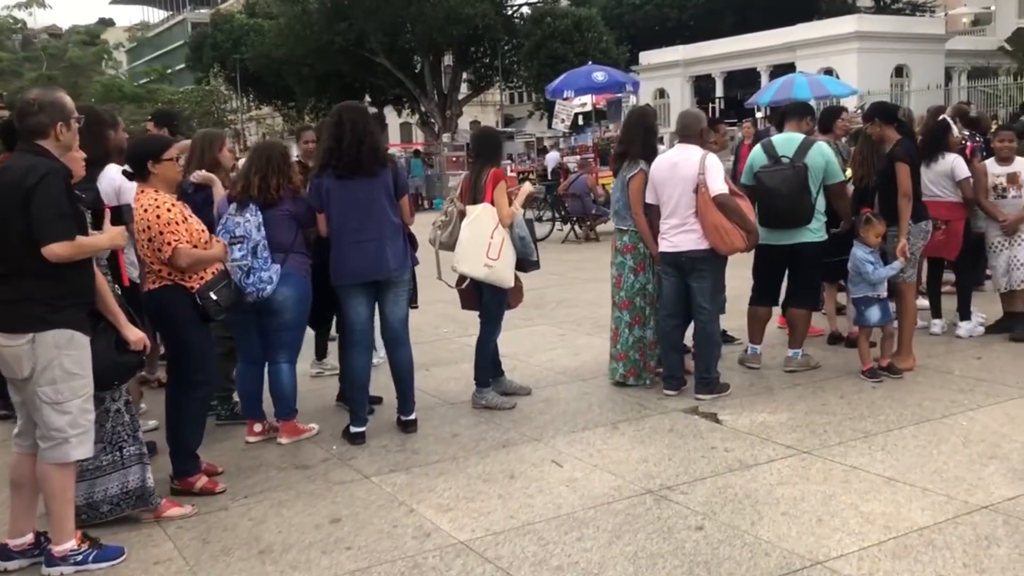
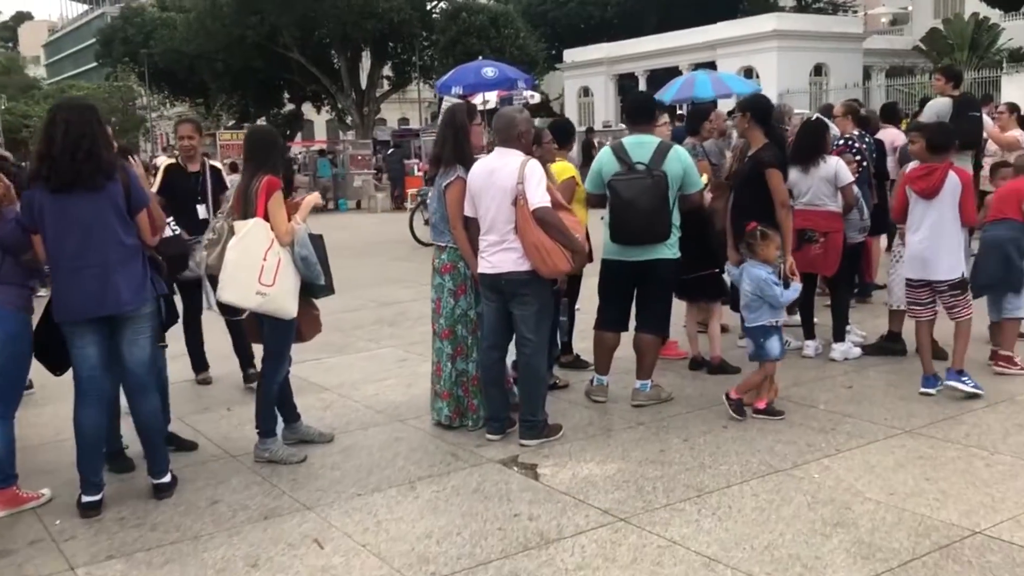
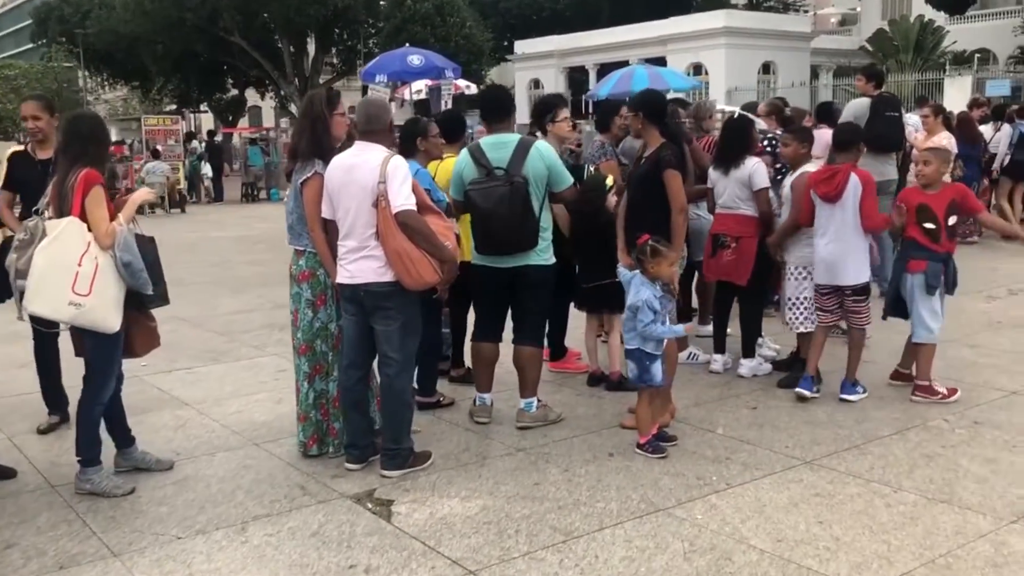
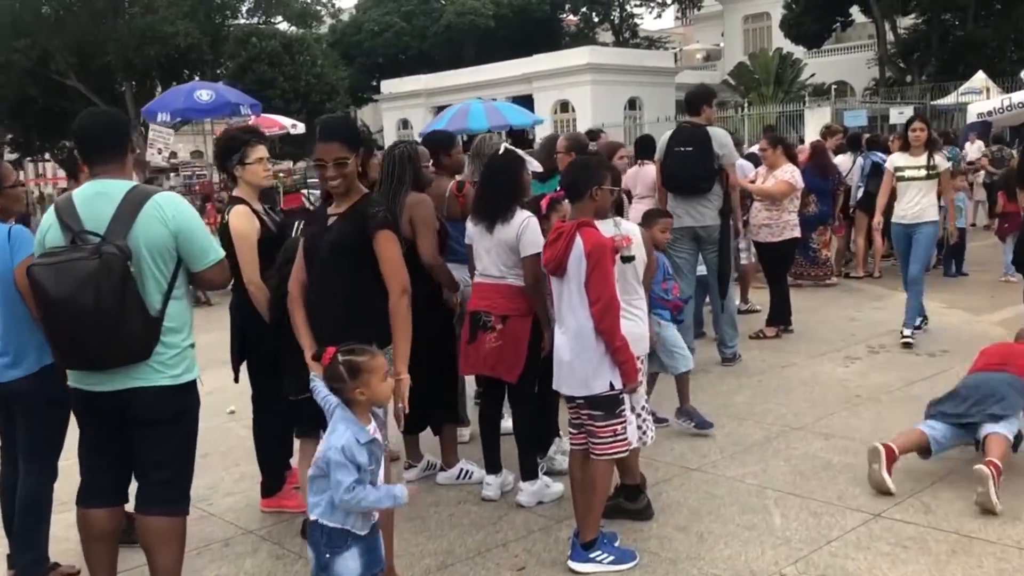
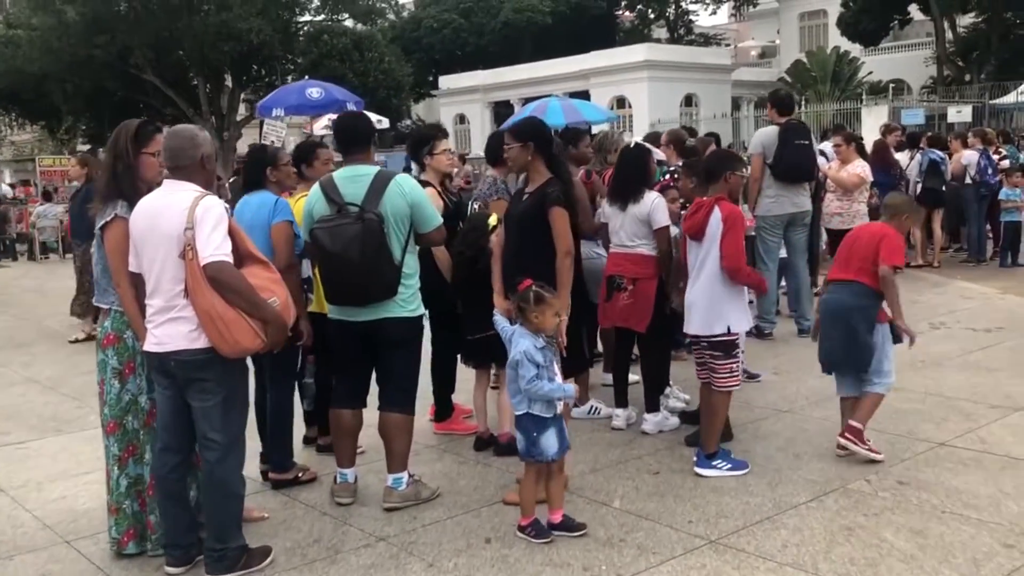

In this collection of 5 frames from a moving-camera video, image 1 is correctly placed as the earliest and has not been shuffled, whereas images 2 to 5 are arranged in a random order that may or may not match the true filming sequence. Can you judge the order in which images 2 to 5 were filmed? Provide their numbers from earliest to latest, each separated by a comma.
2, 3, 5, 4
